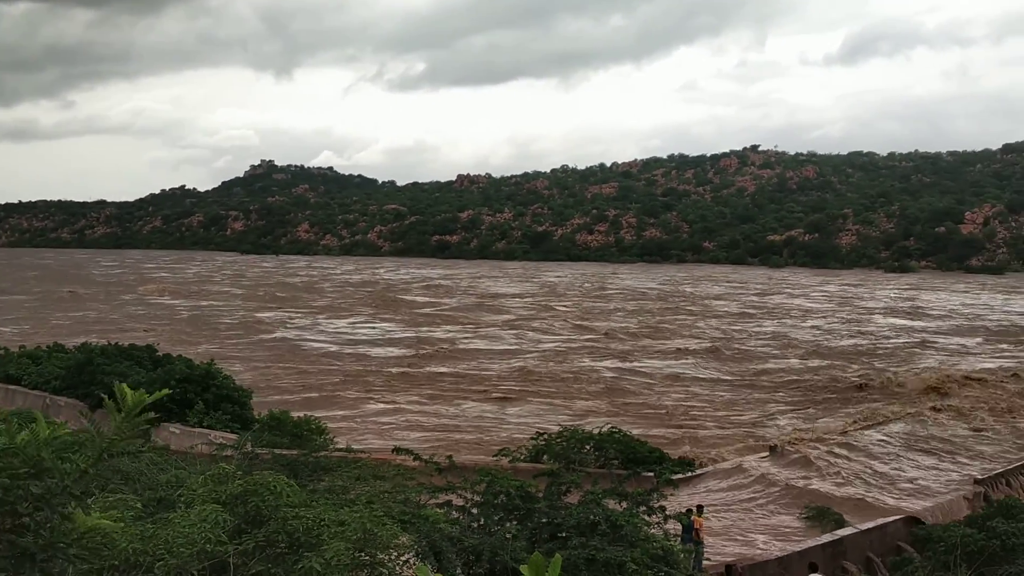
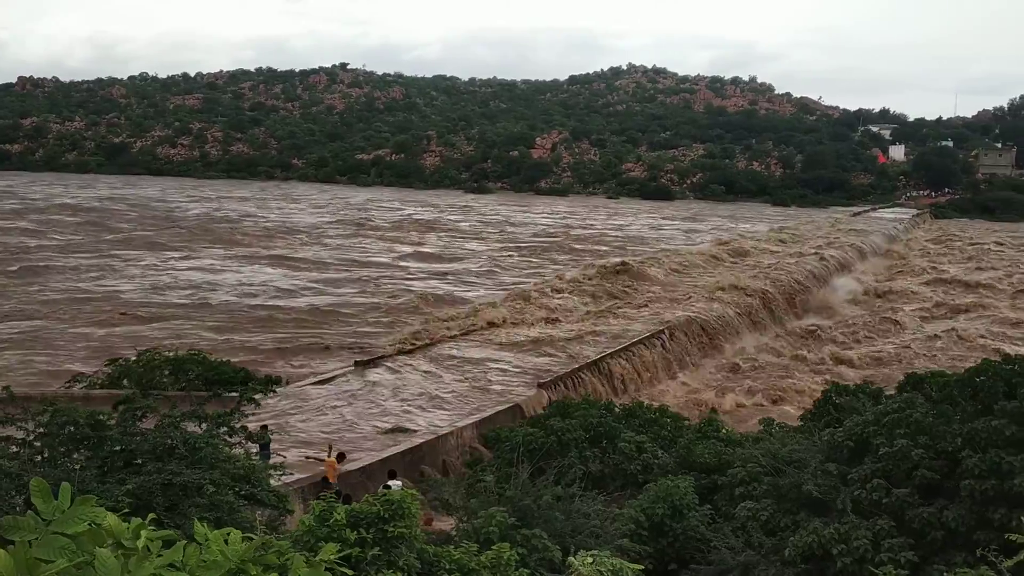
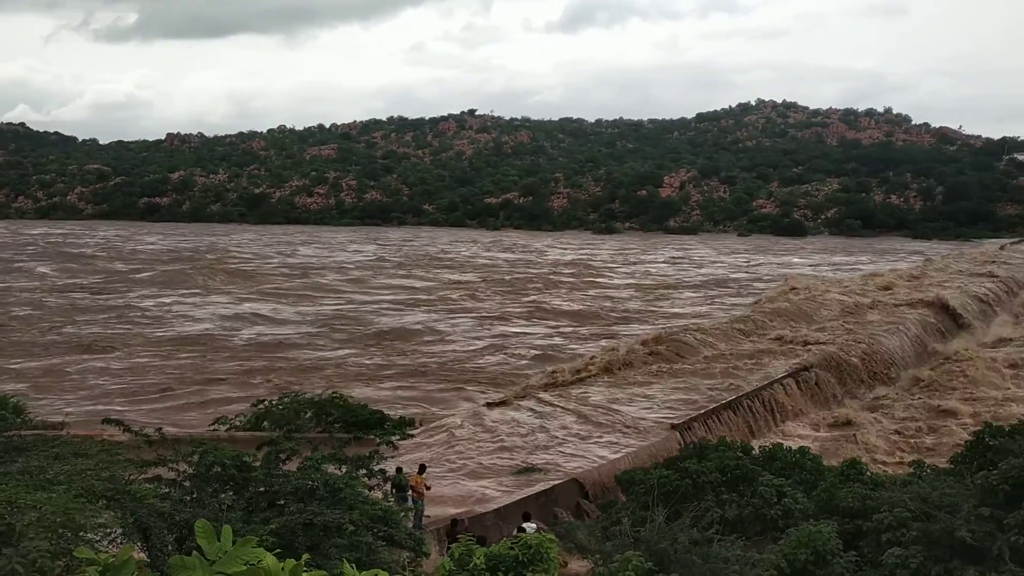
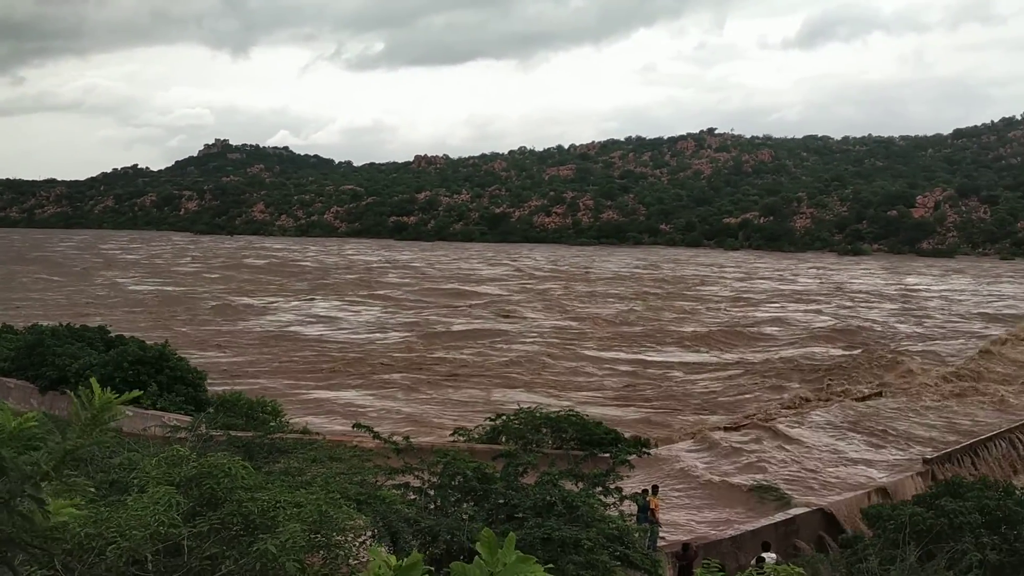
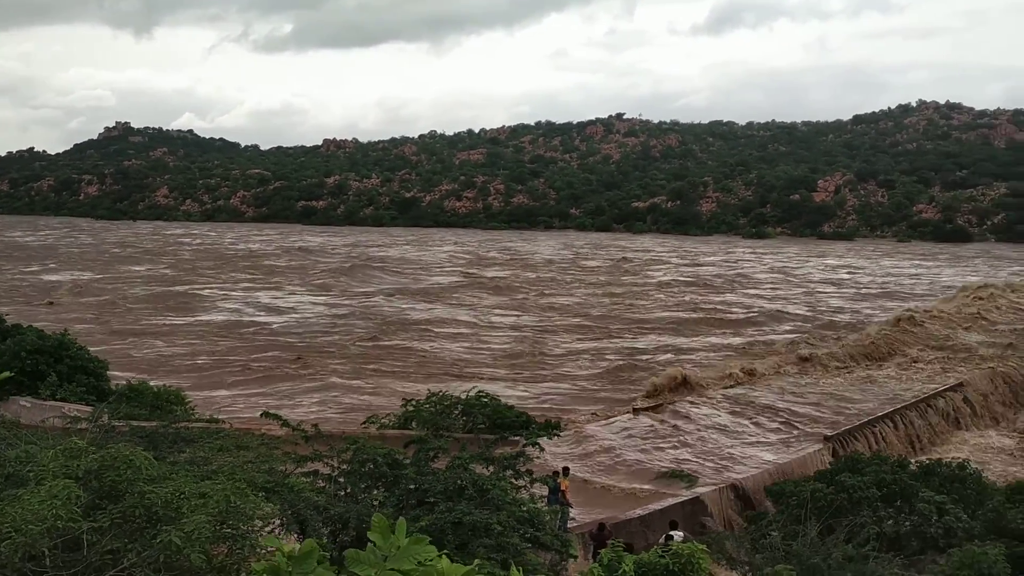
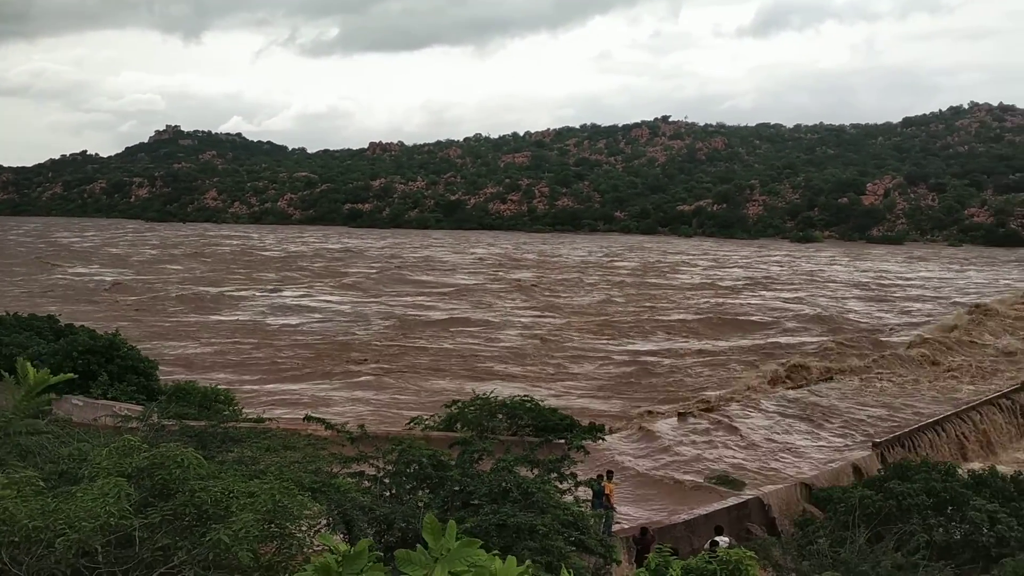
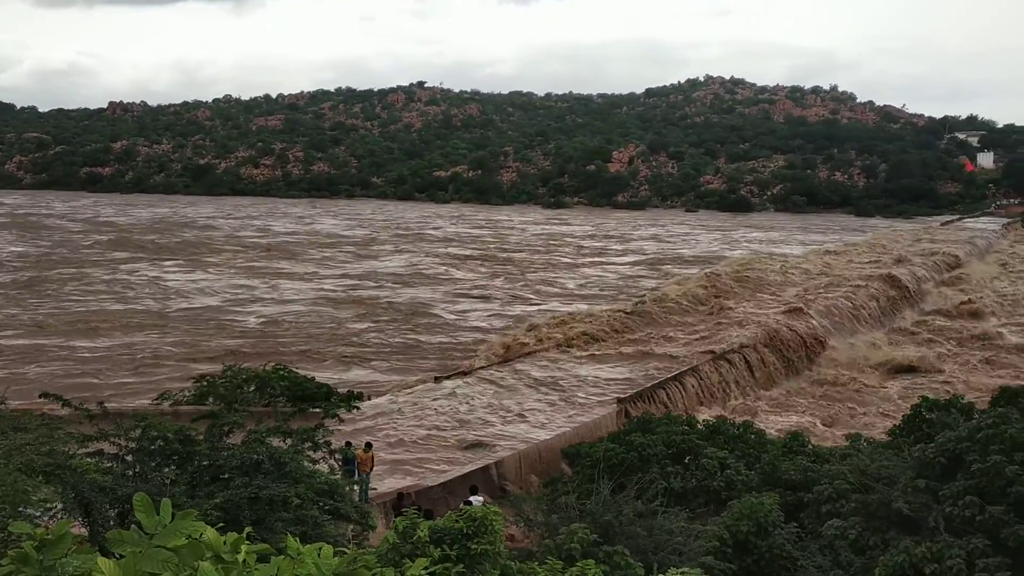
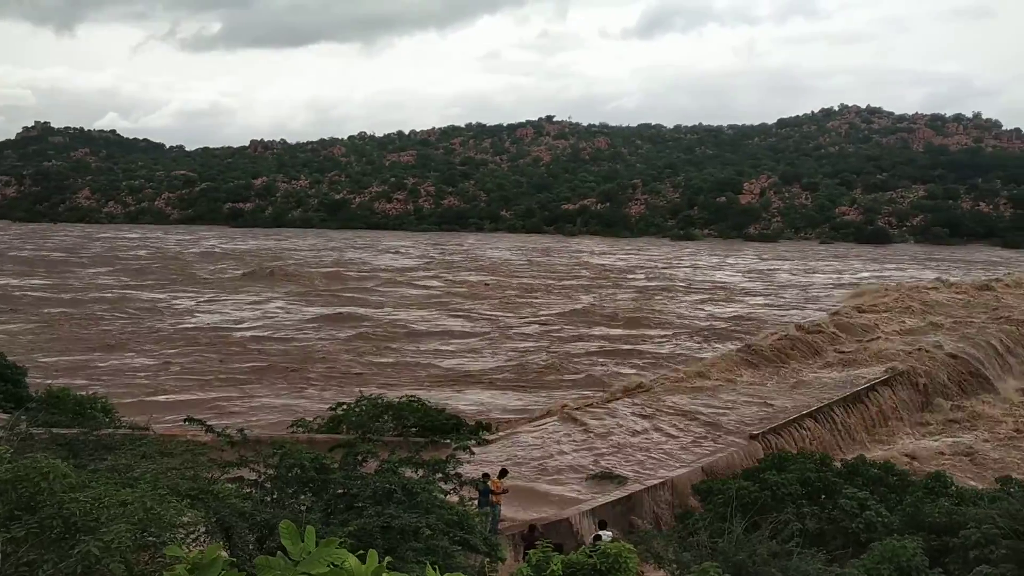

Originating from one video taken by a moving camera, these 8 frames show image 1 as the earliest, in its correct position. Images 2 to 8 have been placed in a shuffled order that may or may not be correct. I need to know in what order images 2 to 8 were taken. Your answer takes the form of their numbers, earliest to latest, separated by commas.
4, 6, 5, 8, 3, 7, 2
